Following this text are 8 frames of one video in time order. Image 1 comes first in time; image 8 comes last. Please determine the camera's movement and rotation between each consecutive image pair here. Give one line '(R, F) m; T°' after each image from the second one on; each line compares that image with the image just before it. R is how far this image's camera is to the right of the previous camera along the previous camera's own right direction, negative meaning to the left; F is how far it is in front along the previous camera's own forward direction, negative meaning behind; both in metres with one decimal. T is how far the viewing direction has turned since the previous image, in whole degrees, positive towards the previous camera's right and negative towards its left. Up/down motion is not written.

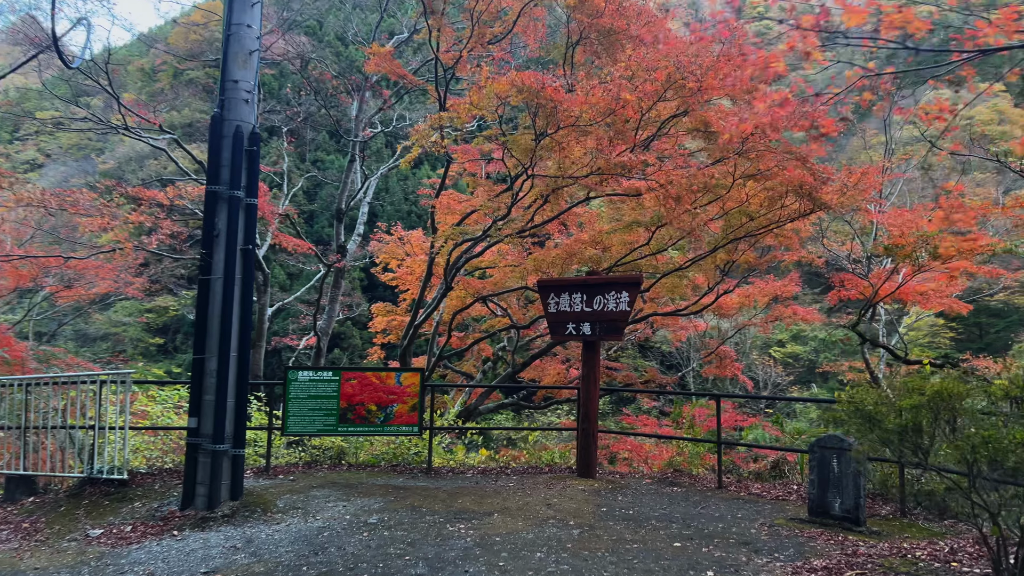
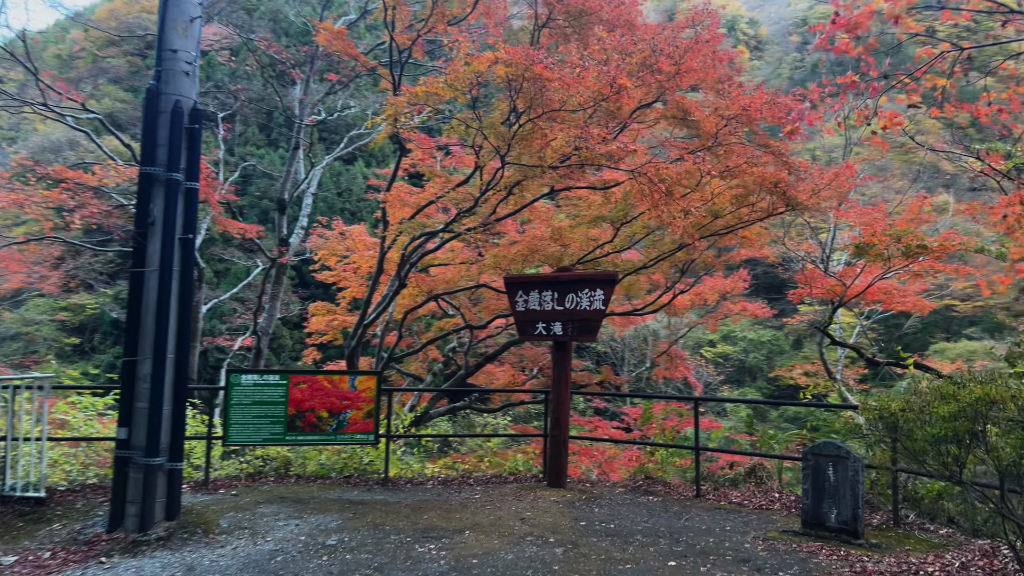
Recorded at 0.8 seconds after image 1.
(-0.3, +0.4) m; +5°
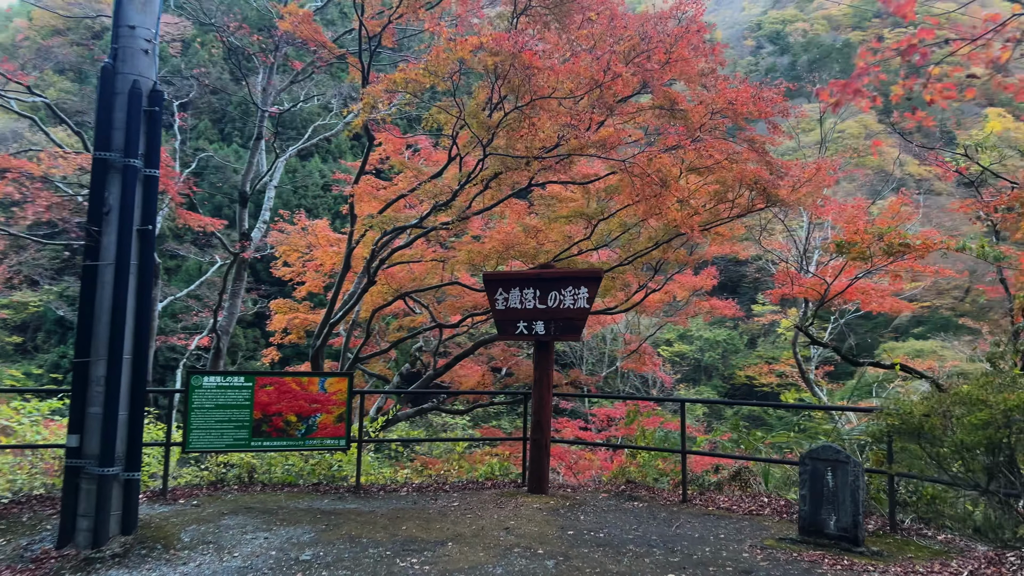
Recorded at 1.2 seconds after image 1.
(-0.2, +0.3) m; +3°
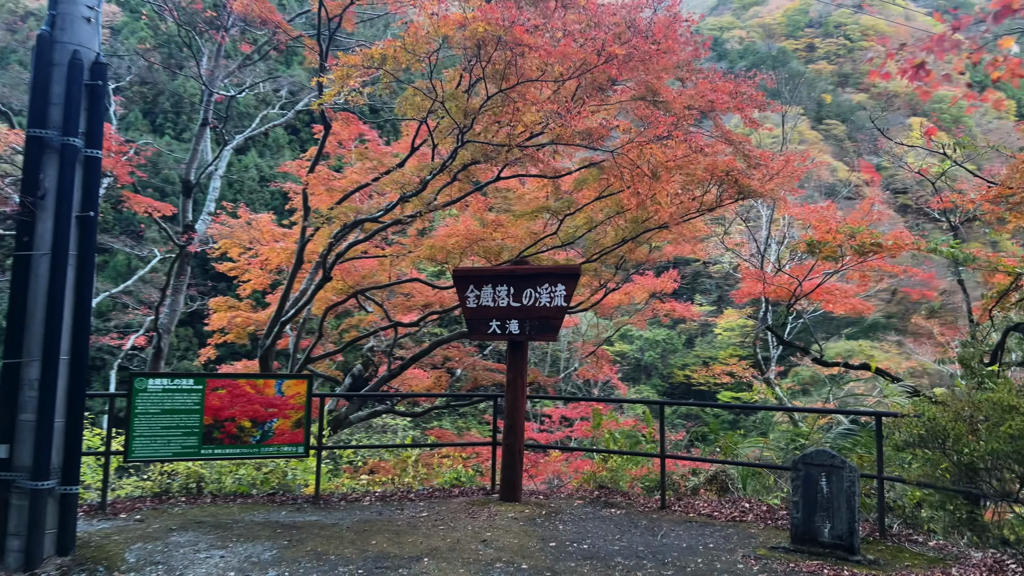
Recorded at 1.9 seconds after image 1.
(-0.2, +0.3) m; +4°
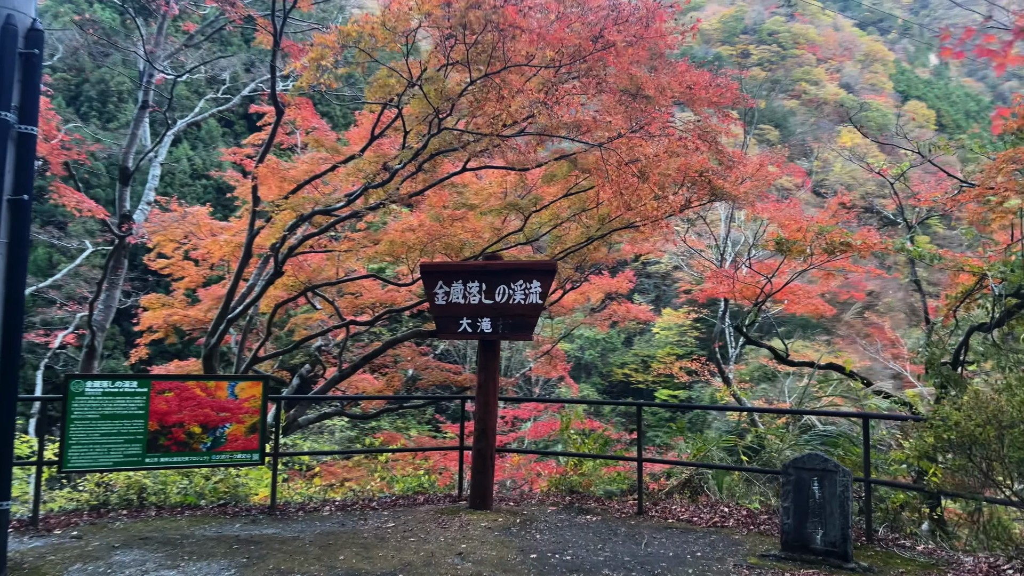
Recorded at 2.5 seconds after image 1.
(-0.2, +0.3) m; +4°
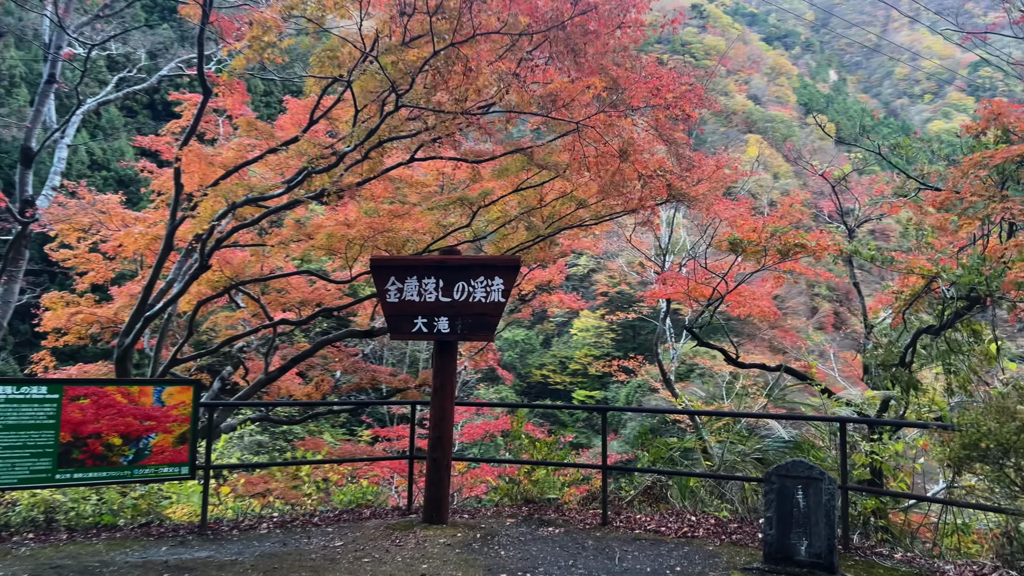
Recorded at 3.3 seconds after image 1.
(-0.3, +0.4) m; +6°
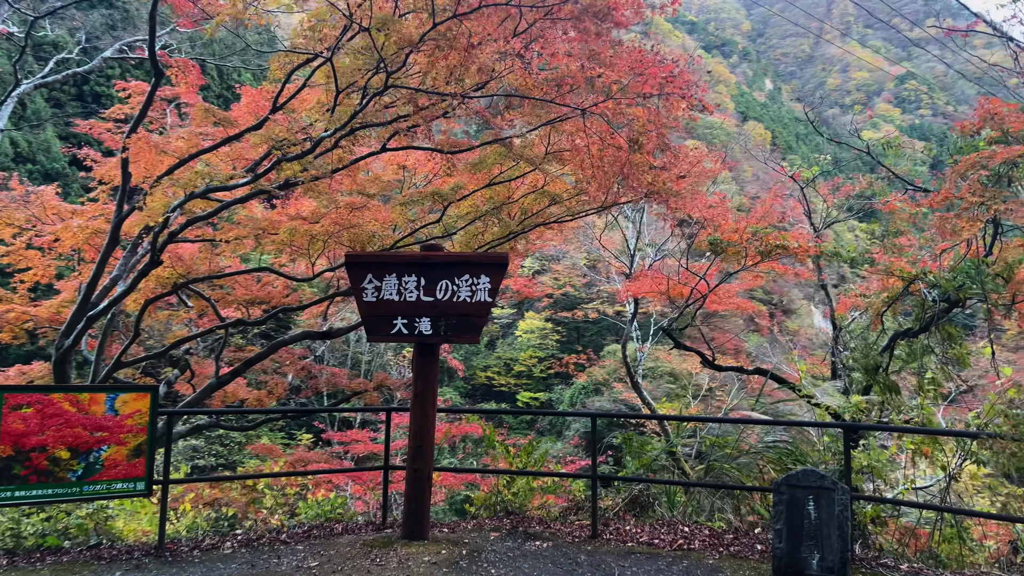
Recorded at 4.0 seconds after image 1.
(-0.3, +0.3) m; +4°
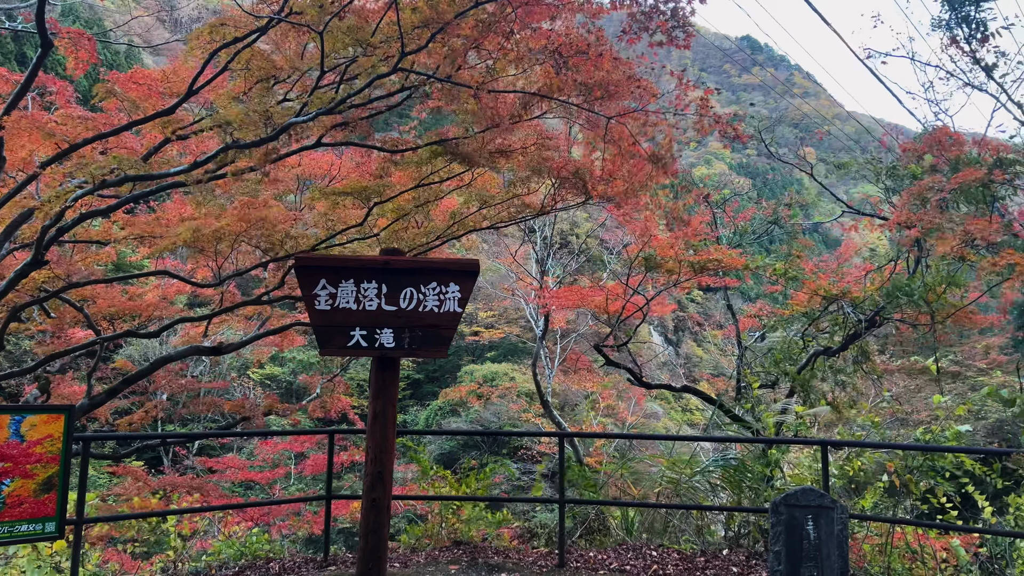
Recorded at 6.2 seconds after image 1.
(-0.6, +0.4) m; +11°
